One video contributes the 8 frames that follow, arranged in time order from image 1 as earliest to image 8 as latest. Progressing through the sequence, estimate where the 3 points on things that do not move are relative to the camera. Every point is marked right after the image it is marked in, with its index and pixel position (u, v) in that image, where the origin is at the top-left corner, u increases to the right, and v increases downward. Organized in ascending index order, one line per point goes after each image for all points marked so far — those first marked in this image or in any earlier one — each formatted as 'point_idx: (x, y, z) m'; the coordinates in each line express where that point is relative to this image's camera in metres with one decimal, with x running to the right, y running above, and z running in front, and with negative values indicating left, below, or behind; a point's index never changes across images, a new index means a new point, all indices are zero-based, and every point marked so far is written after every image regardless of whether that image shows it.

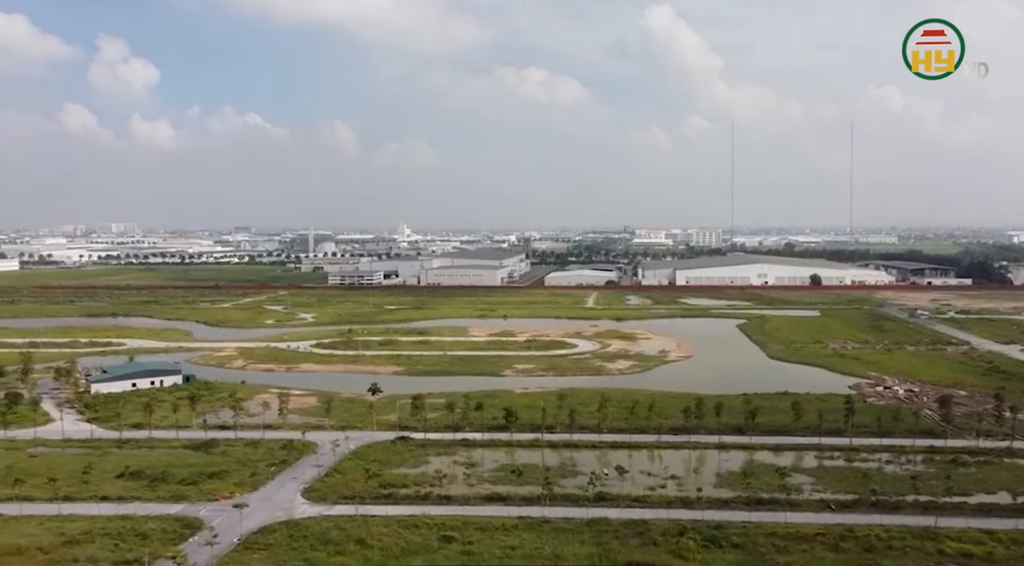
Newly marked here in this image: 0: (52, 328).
0: (-10.2, -1.0, +16.8) m
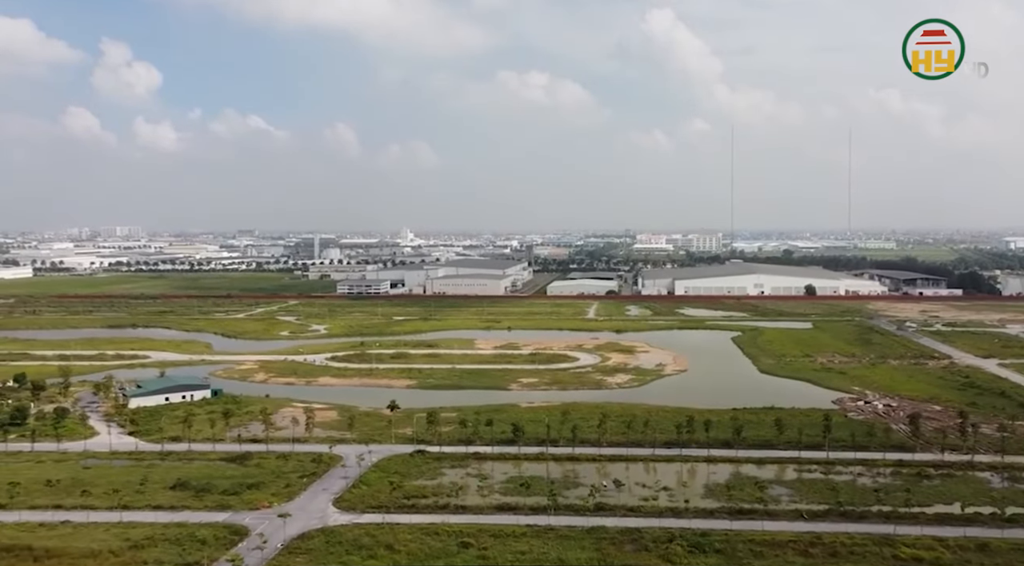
0: (-10.1, -1.3, +17.6) m
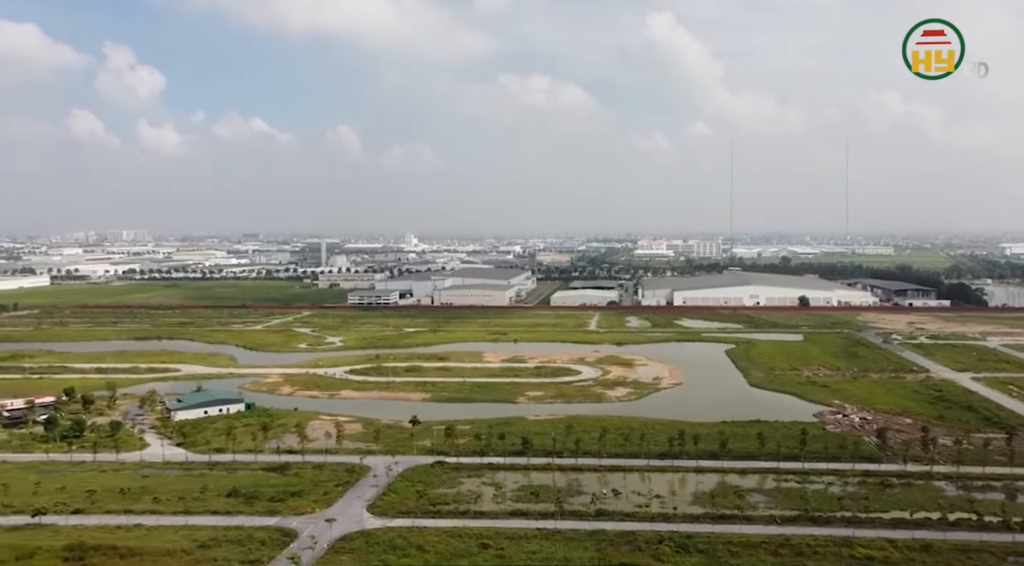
0: (-9.9, -1.7, +18.7) m
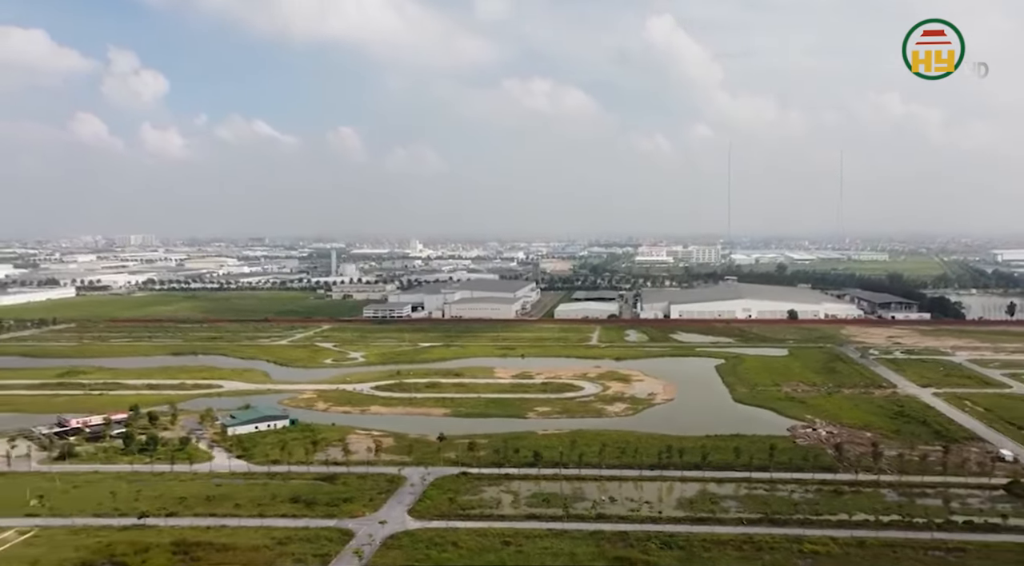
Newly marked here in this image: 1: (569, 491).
0: (-9.7, -2.3, +20.5) m
1: (+0.9, -3.2, +11.6) m
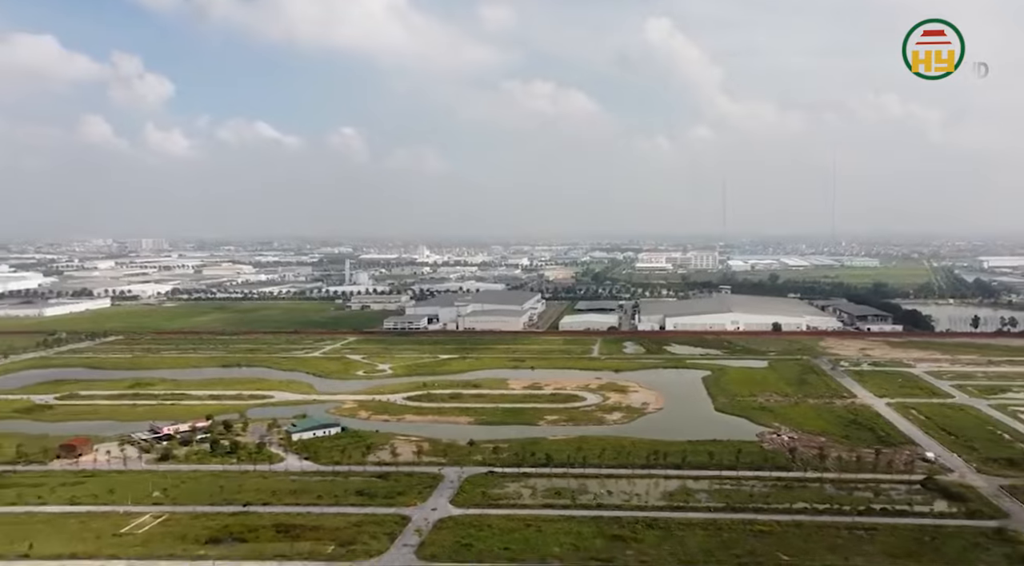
0: (-9.3, -3.0, +23.4) m
1: (+1.2, -3.8, +14.4) m
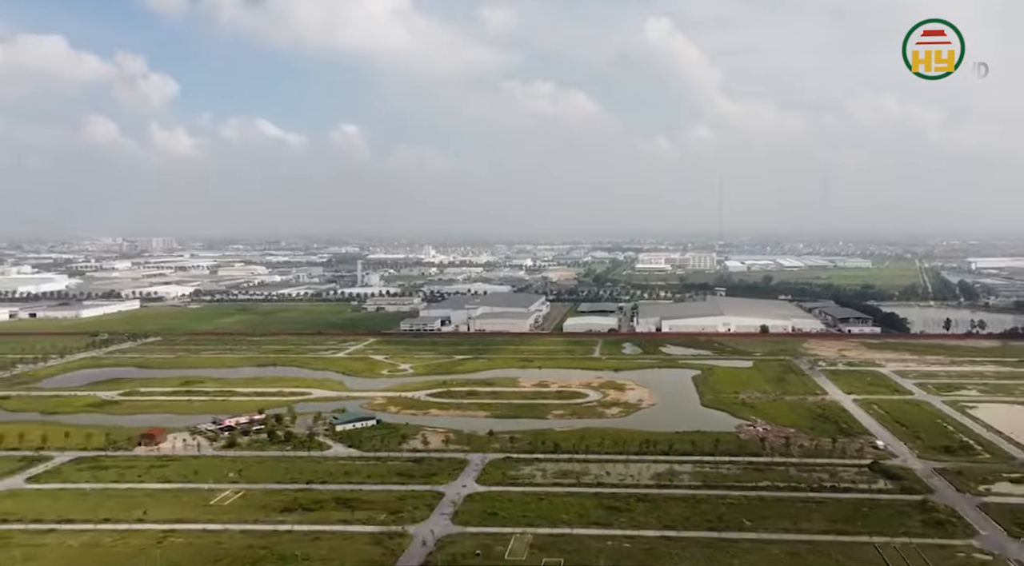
0: (-9.0, -3.3, +26.1) m
1: (+1.5, -4.2, +17.1) m
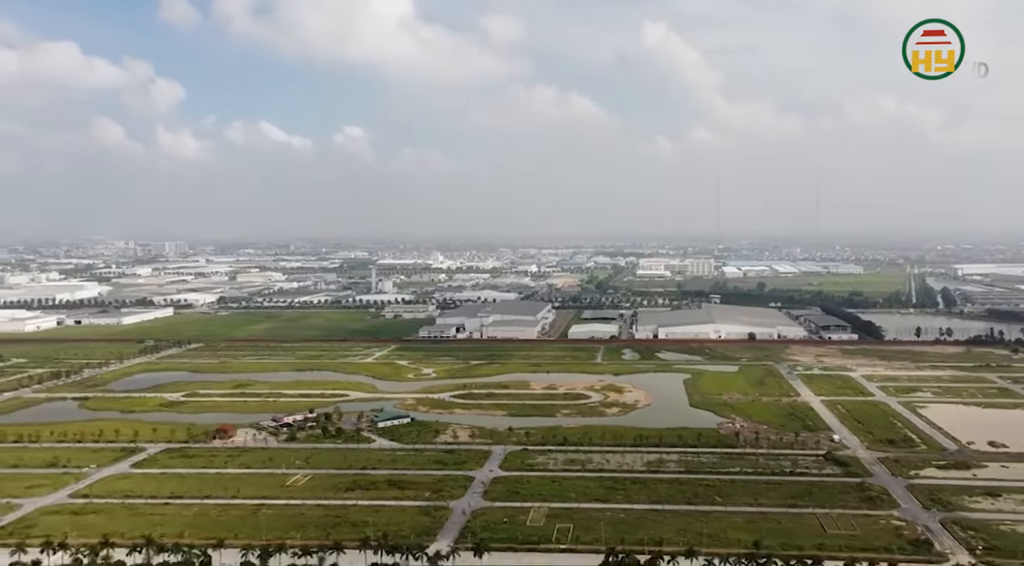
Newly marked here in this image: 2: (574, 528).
0: (-8.5, -3.8, +29.5) m
1: (+1.9, -4.7, +20.5) m
2: (+1.2, -4.9, +15.2) m
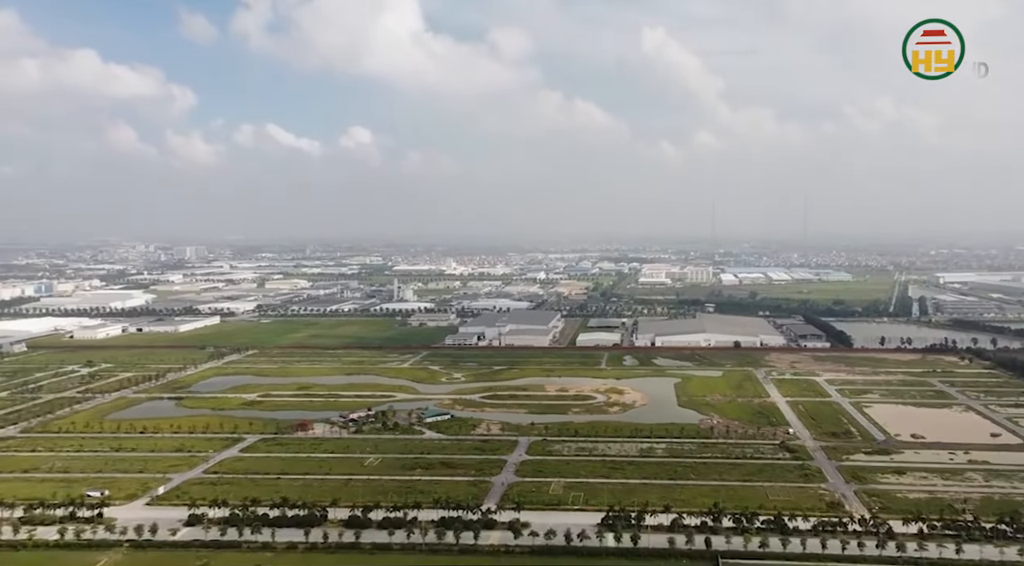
0: (-7.7, -4.7, +35.1) m
1: (+2.7, -5.6, +26.0) m
2: (+2.0, -5.8, +20.7) m
